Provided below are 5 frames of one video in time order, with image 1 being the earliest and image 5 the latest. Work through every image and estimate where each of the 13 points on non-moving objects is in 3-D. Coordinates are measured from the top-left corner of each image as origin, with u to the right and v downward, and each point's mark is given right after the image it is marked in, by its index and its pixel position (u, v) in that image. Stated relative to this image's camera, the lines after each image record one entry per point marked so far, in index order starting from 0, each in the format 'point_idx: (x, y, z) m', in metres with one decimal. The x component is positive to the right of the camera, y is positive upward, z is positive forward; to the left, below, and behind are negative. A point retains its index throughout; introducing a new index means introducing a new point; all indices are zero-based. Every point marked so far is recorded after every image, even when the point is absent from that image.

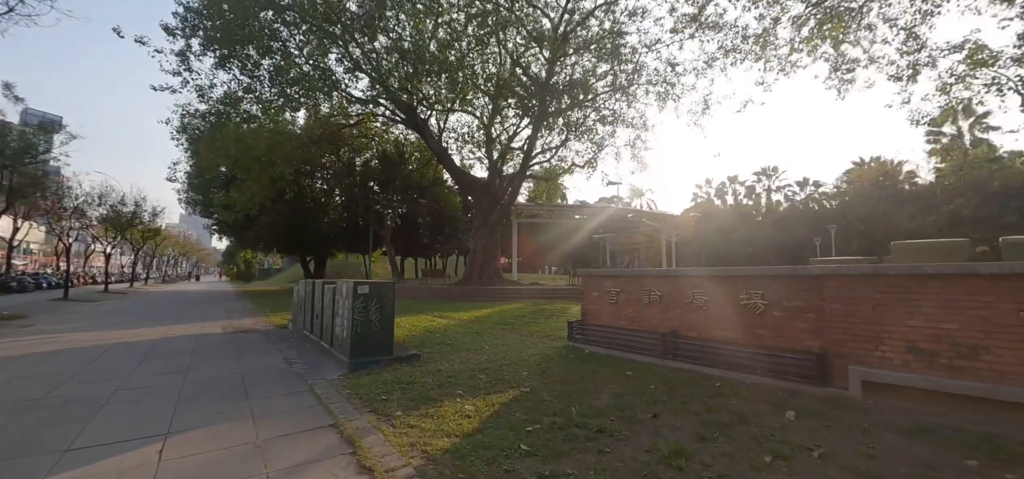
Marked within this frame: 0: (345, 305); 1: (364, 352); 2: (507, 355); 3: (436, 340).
0: (-2.4, -0.9, +5.9) m
1: (-2.0, -1.5, +5.7) m
2: (0.0, -1.9, +6.8) m
3: (-1.5, -2.0, +8.3) m
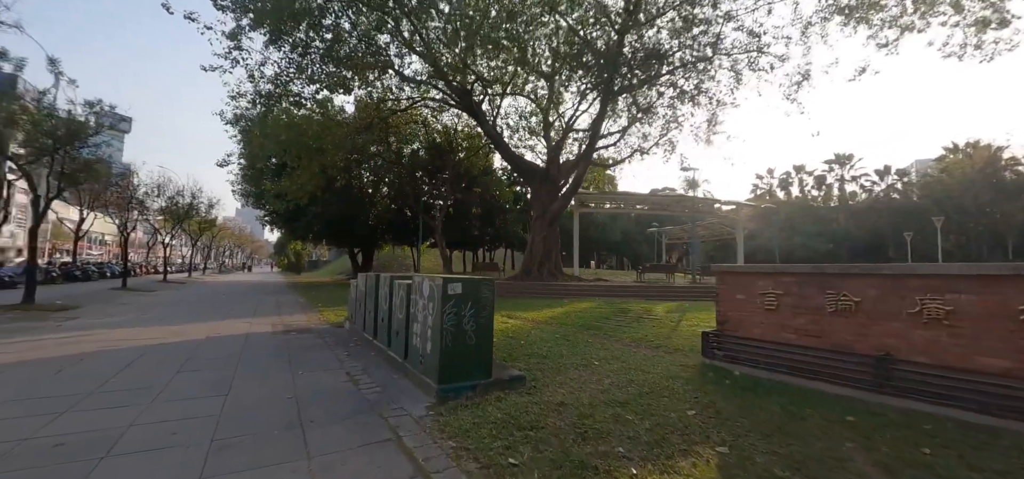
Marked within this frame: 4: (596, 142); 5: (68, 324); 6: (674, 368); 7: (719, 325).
0: (-0.9, -0.7, +4.4) m
1: (-0.5, -1.3, +4.1) m
2: (+1.5, -1.7, +5.1) m
3: (+0.2, -1.7, +6.7) m
4: (+3.7, +4.3, +18.6) m
5: (-9.1, -1.7, +8.6) m
6: (+2.2, -1.7, +5.6) m
7: (+3.1, -1.3, +6.2) m
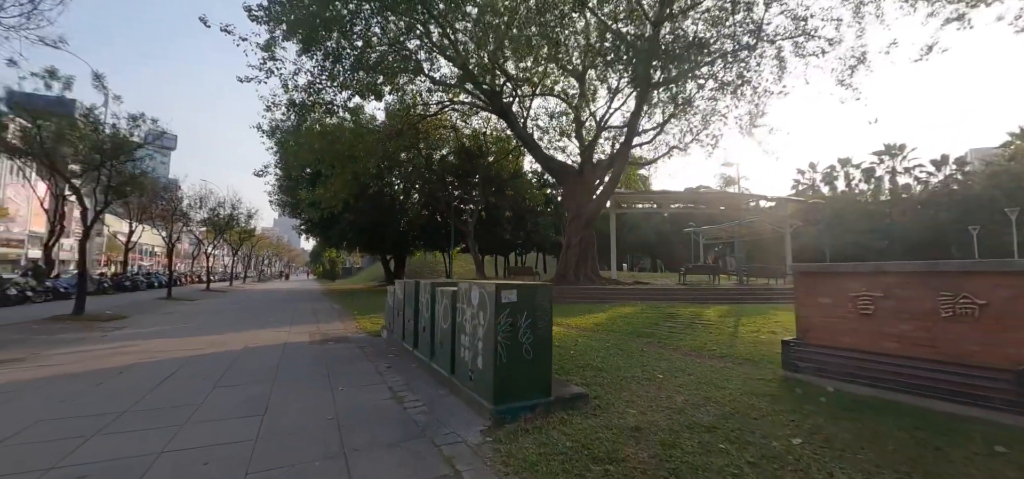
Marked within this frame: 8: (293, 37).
0: (-0.3, -0.7, +3.9) m
1: (0.0, -1.3, +3.6) m
2: (+2.2, -1.6, +4.4) m
3: (+0.9, -1.7, +6.2) m
4: (+5.1, +4.3, +17.9) m
5: (-8.2, -1.9, +8.7) m
6: (+2.8, -1.7, +4.9) m
7: (+3.7, -1.2, +5.4) m
8: (-8.0, +7.4, +15.4) m
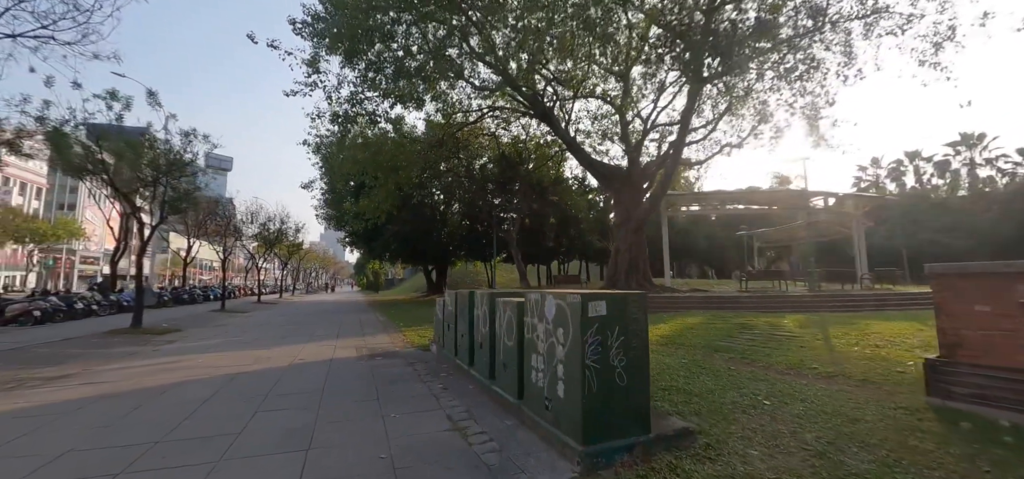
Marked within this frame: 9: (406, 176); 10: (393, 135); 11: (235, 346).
0: (+0.3, -0.7, +3.2) m
1: (+0.7, -1.3, +2.9) m
2: (+2.9, -1.6, +3.5) m
3: (+1.8, -1.8, +5.3) m
4: (+6.9, +4.1, +16.7) m
5: (-7.1, -2.2, +8.6) m
6: (+3.6, -1.6, +3.9) m
7: (+4.5, -1.2, +4.4) m
8: (-6.5, +7.0, +15.5) m
9: (-4.6, +2.8, +18.2) m
10: (-4.8, +4.3, +17.0) m
11: (-5.9, -2.3, +8.9) m
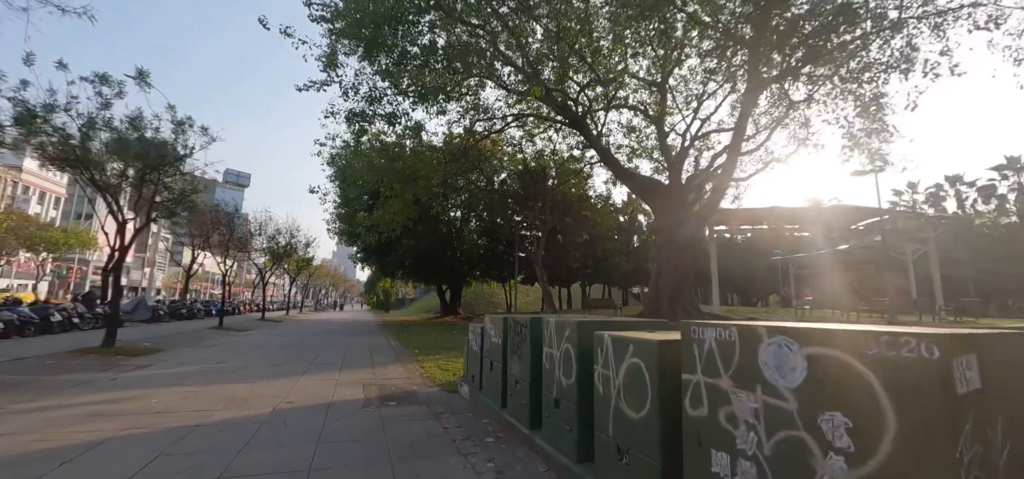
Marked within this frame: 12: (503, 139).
0: (+1.0, -0.6, +1.4) m
1: (+1.3, -1.2, +1.1) m
2: (+3.5, -1.6, +1.6) m
3: (+2.5, -1.8, +3.5) m
4: (+8.0, +3.3, +15.0) m
5: (-6.3, -2.3, +7.0) m
6: (+4.2, -1.6, +2.0) m
7: (+5.2, -1.2, +2.5) m
8: (-5.4, +6.6, +14.3) m
9: (-3.5, +2.2, +16.7) m
10: (-3.7, +3.8, +15.6) m
11: (-5.1, -2.3, +7.1) m
12: (-0.4, +5.0, +19.7) m
